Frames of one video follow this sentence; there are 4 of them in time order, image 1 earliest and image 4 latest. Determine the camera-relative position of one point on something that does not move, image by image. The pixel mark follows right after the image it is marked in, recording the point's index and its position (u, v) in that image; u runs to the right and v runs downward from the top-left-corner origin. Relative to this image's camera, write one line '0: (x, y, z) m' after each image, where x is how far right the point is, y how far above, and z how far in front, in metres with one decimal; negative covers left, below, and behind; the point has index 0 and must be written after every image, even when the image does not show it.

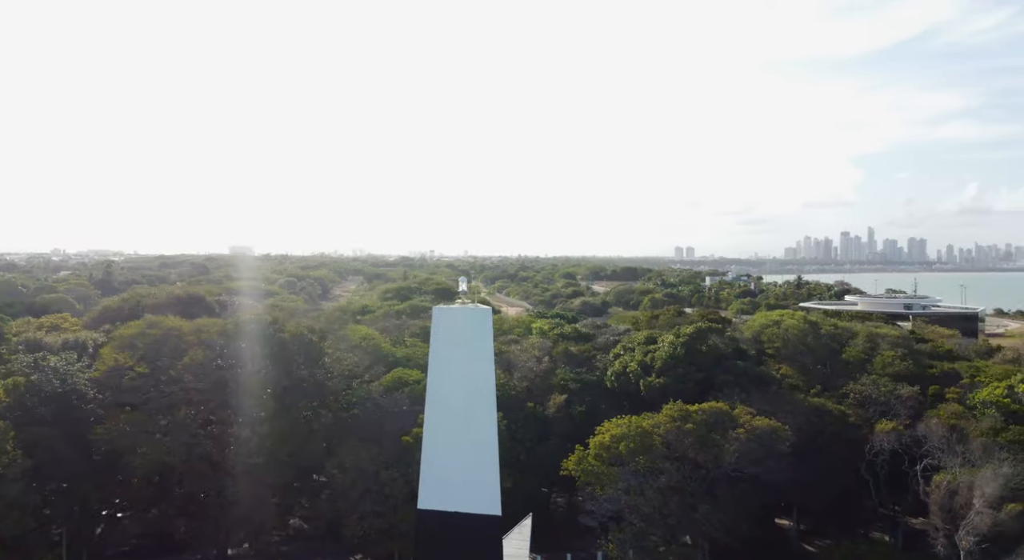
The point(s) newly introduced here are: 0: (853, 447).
0: (+10.1, -5.0, +19.4) m
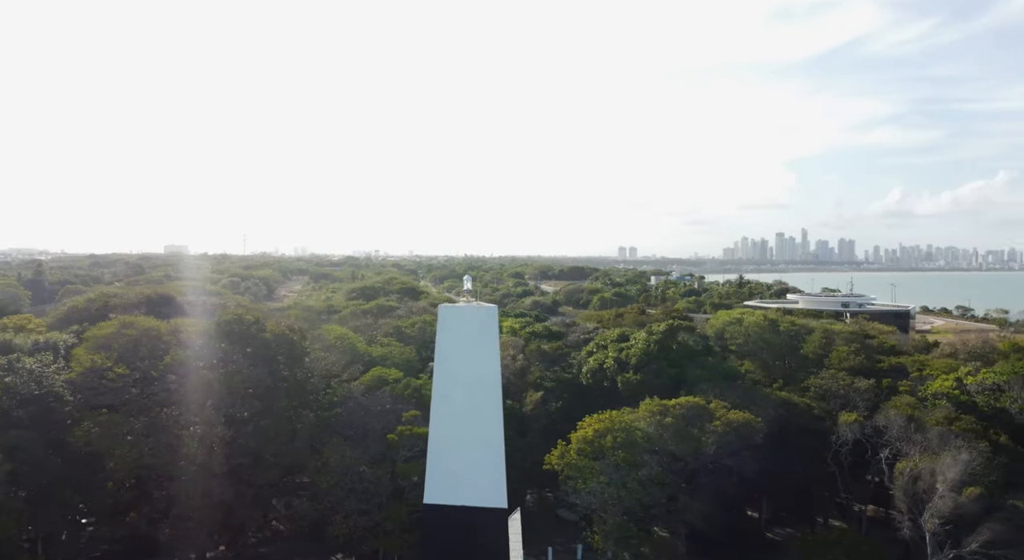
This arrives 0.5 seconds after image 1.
0: (+9.6, -4.9, +20.3) m
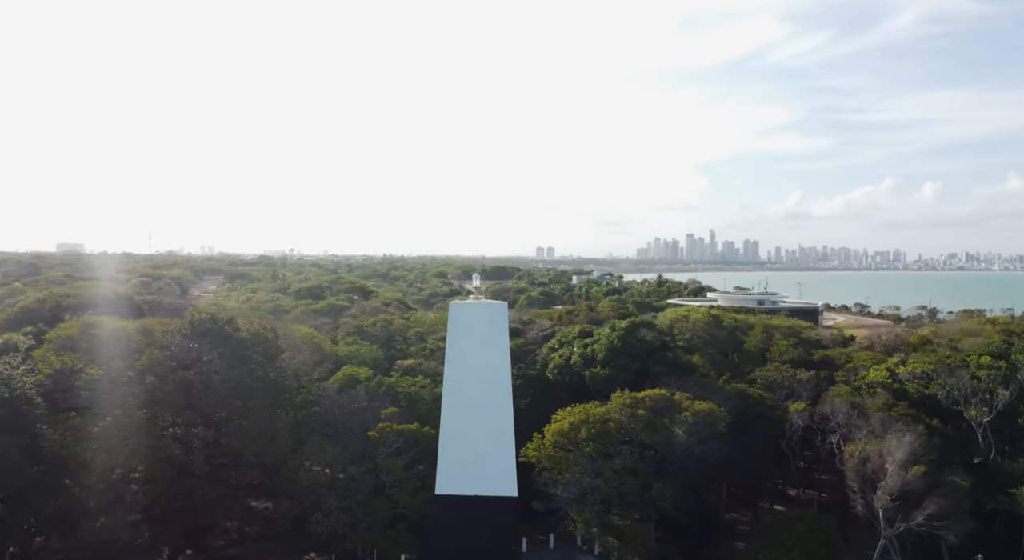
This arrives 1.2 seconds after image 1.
0: (+8.7, -4.8, +21.7) m
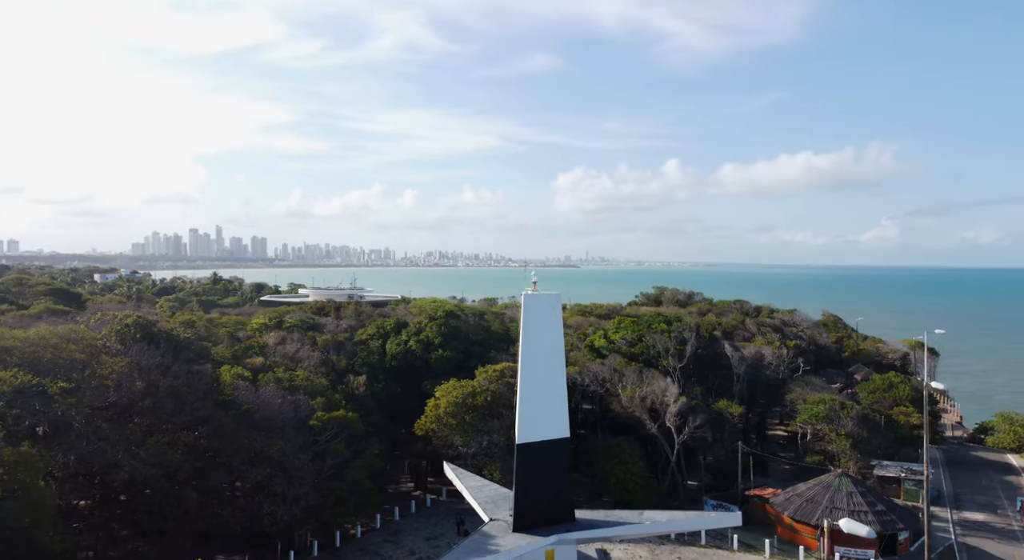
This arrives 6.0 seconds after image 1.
0: (+2.6, -4.6, +28.6) m
